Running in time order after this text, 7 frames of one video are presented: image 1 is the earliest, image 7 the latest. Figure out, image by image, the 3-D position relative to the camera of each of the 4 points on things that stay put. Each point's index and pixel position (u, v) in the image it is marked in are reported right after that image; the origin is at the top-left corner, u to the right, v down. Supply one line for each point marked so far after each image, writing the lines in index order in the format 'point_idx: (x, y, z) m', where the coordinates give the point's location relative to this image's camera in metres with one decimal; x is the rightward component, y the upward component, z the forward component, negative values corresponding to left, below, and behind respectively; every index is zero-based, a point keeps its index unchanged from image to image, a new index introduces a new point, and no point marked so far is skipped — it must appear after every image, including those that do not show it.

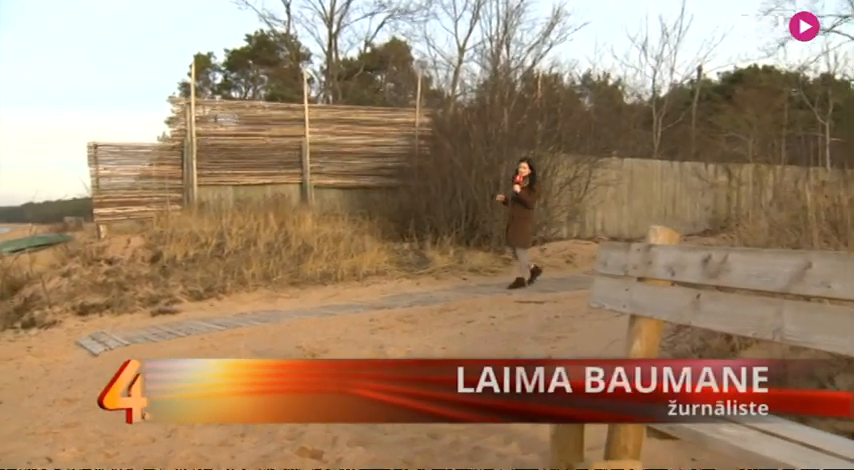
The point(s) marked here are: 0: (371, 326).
0: (-0.9, -1.3, +10.1) m
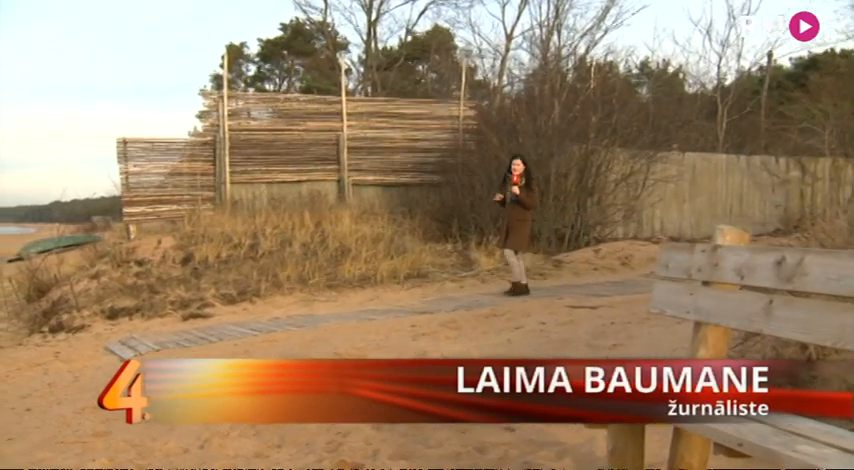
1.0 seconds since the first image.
0: (-0.2, -1.3, +9.4) m
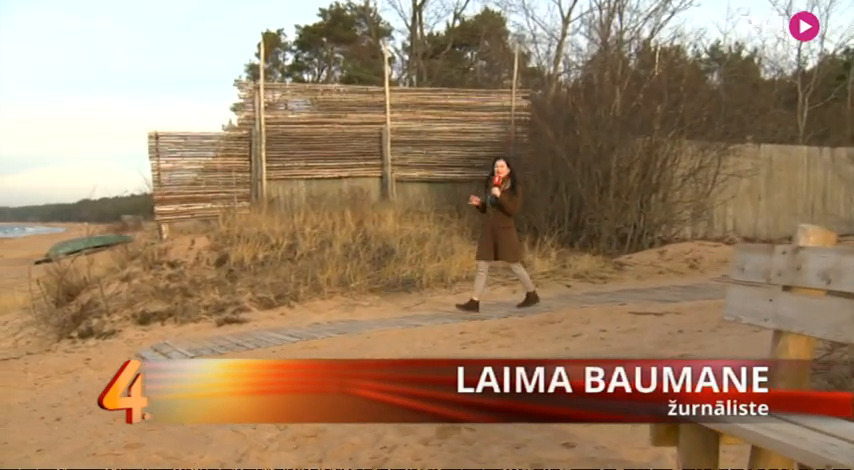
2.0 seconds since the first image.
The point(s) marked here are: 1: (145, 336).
0: (+0.4, -1.3, +8.7) m
1: (-3.8, -1.4, +9.2) m
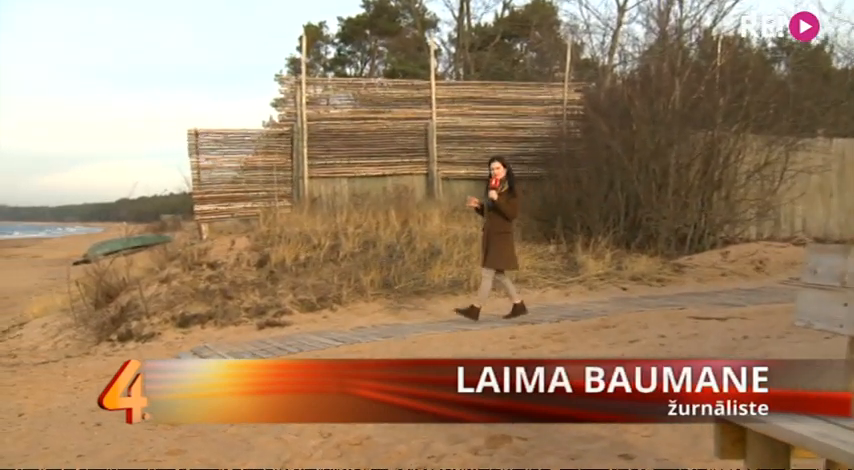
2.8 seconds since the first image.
0: (+1.0, -1.3, +8.3) m
1: (-3.2, -1.4, +9.0) m
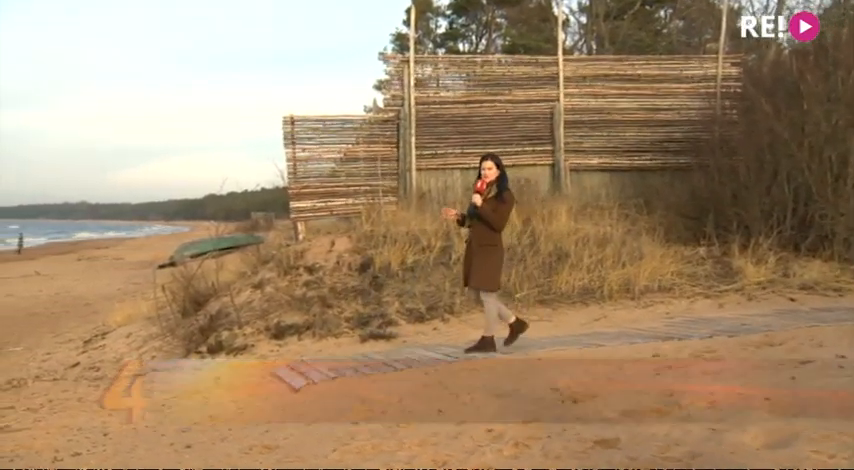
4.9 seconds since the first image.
0: (+2.4, -1.3, +7.0) m
1: (-1.7, -1.4, +8.0) m
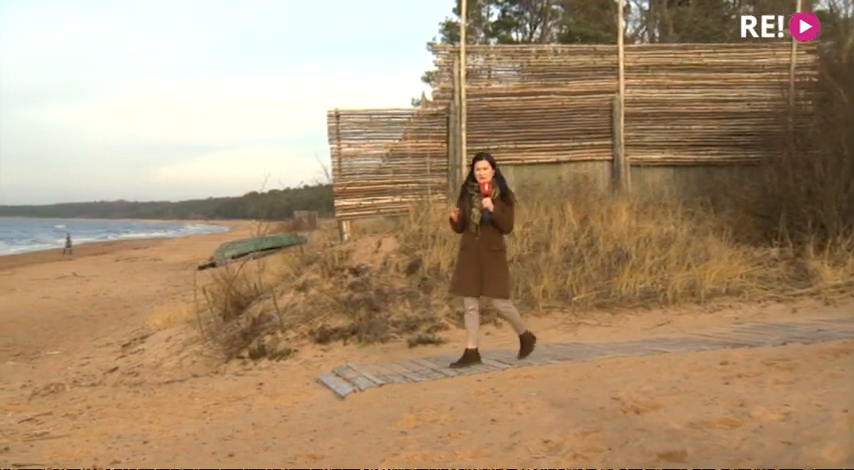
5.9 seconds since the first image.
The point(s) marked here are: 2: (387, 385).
0: (+2.9, -1.3, +6.6) m
1: (-1.2, -1.3, +7.7) m
2: (-0.4, -1.6, +7.2) m
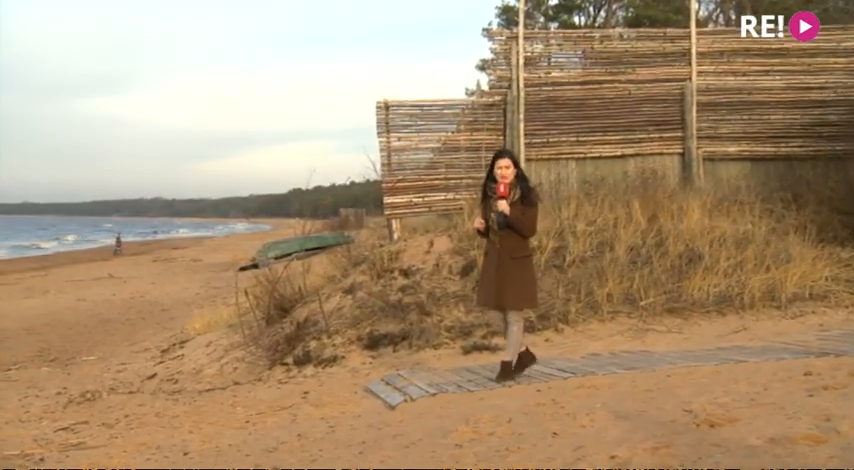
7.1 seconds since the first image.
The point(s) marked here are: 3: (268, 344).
0: (+3.5, -1.3, +6.0) m
1: (-0.6, -1.3, +7.2) m
2: (+0.1, -1.6, +6.8) m
3: (-2.1, -1.3, +8.5) m
